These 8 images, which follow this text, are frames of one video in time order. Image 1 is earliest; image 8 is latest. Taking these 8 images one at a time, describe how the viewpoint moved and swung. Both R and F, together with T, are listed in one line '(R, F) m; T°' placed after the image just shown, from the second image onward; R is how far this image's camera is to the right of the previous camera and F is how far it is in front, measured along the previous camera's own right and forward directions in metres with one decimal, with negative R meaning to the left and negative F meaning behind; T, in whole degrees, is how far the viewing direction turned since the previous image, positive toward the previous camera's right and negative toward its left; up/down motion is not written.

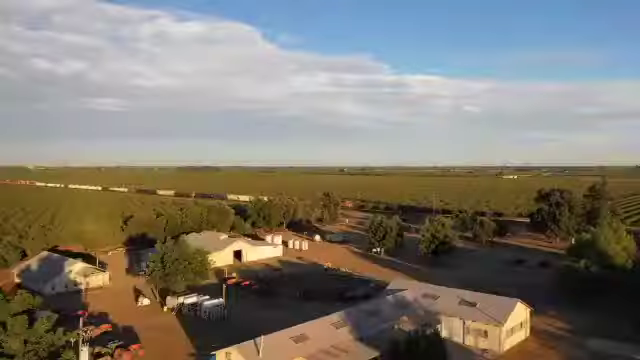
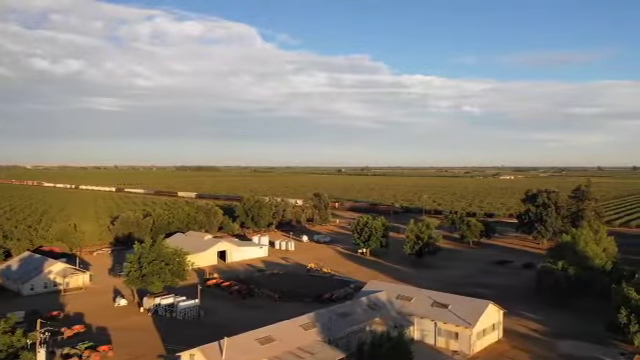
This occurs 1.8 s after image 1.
(+1.6, 0.0) m; 0°
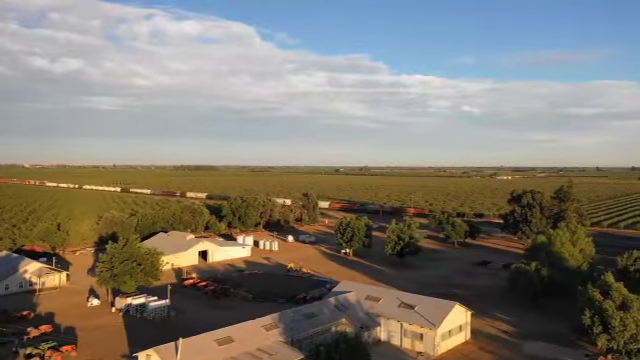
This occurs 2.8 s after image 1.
(+1.9, +0.1) m; 0°
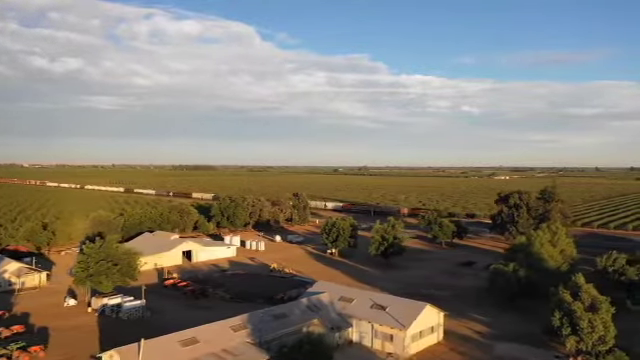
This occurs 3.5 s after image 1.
(+1.6, +0.1) m; 0°
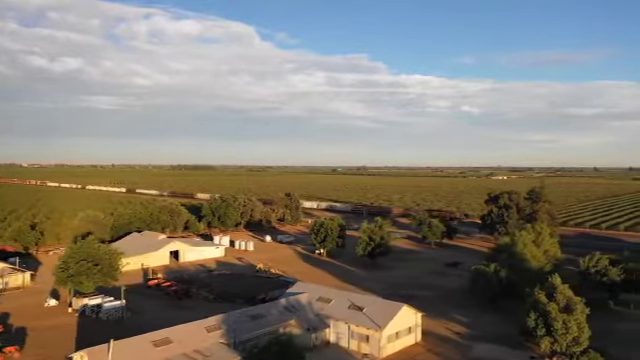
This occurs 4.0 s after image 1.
(+1.3, 0.0) m; 0°
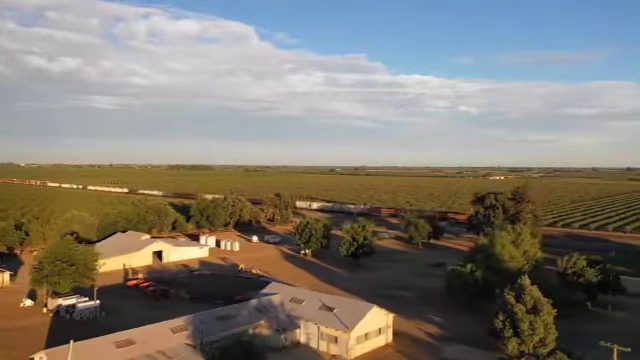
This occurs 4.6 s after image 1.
(+1.7, +0.1) m; 0°
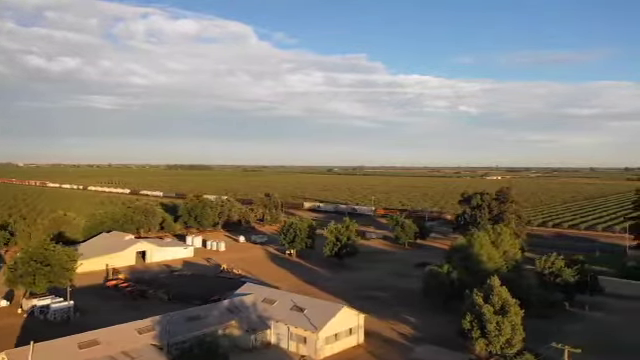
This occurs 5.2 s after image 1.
(+1.7, +0.1) m; 0°
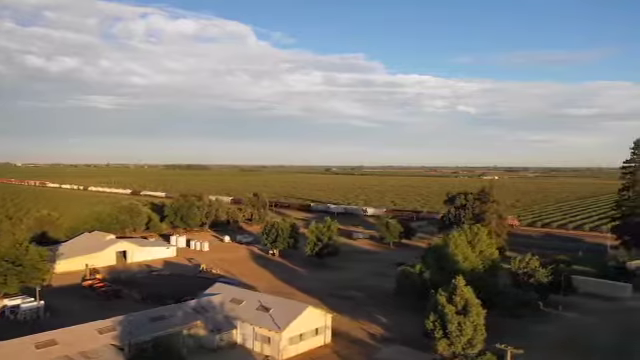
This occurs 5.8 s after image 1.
(+1.9, +0.1) m; 0°
